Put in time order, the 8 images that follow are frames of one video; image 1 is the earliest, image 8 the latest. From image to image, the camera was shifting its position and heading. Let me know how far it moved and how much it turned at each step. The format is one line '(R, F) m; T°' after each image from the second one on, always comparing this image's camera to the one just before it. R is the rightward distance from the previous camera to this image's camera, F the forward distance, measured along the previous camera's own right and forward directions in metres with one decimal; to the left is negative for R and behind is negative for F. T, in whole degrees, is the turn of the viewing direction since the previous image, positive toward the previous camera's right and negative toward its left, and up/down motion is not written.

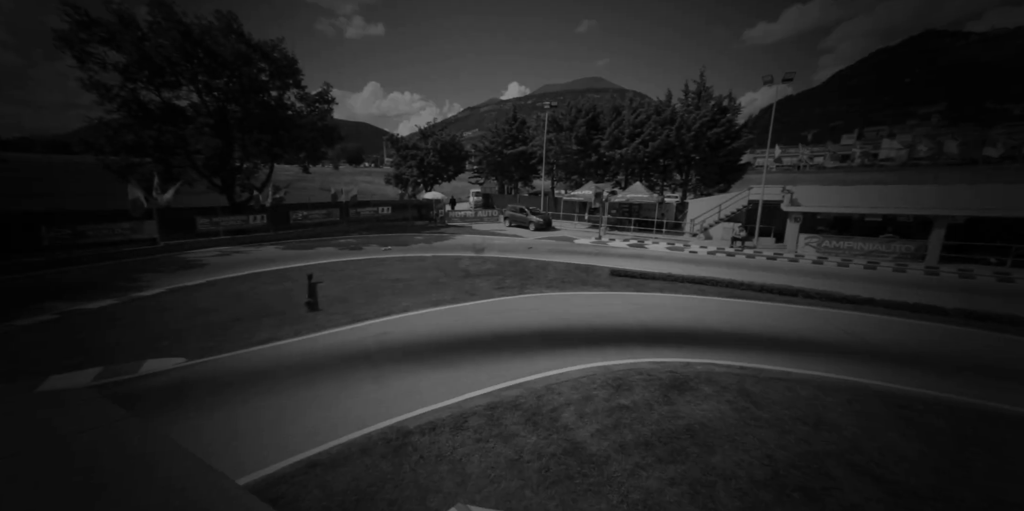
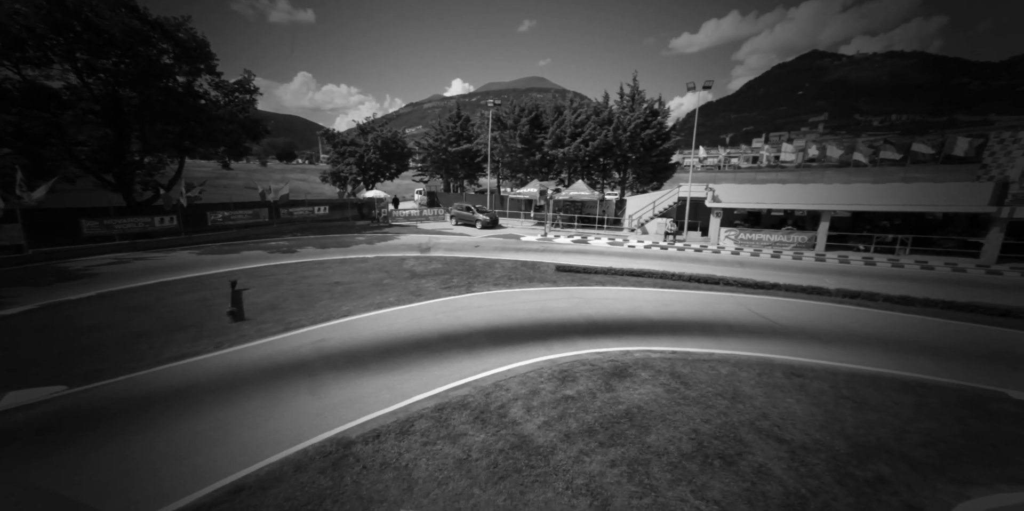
(-0.7, -0.4) m; +8°
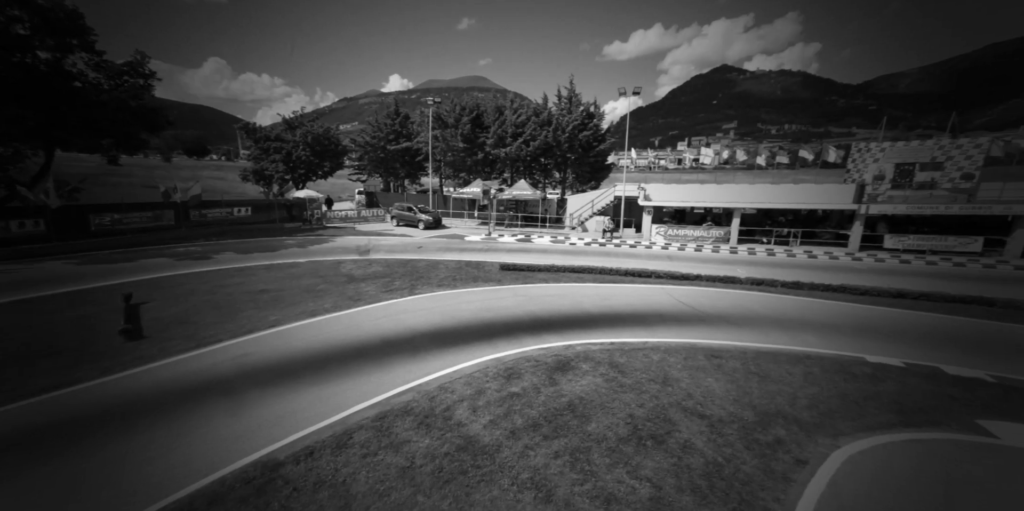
(+0.1, -0.4) m; +8°
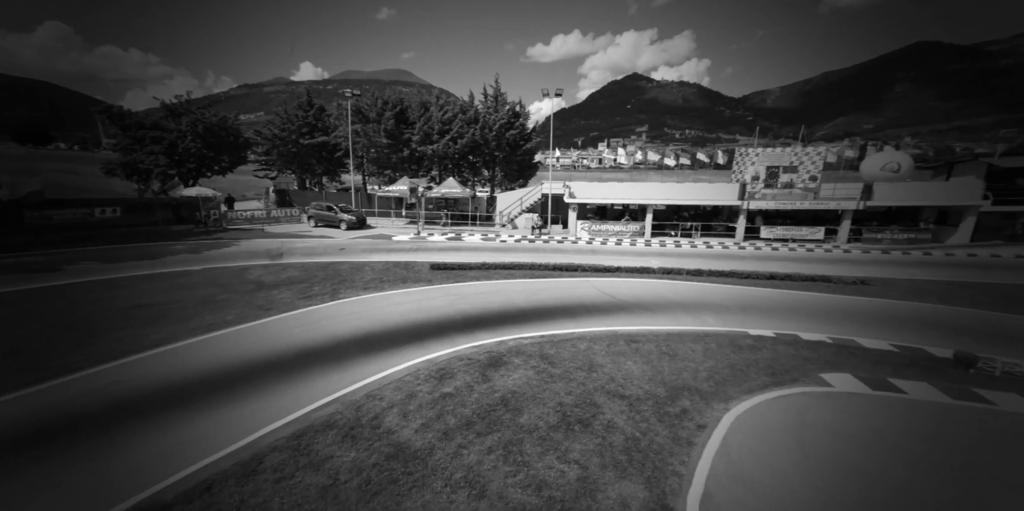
(0.0, -0.4) m; +10°
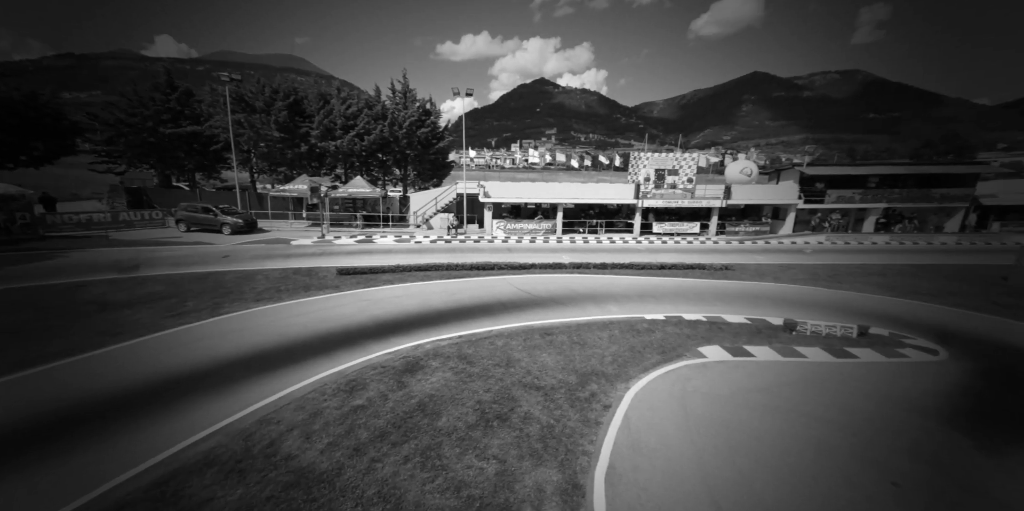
(+0.1, -0.1) m; +11°
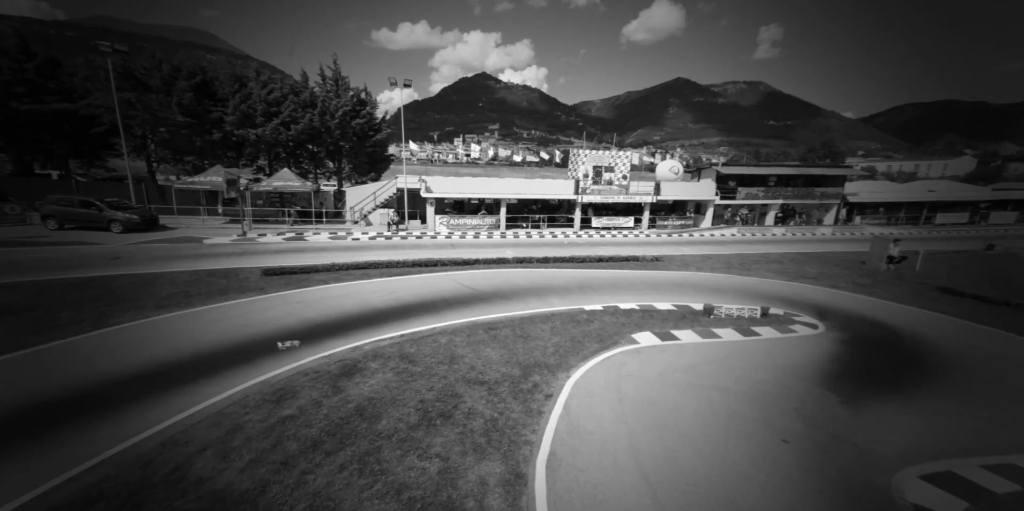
(+0.1, +0.1) m; +8°
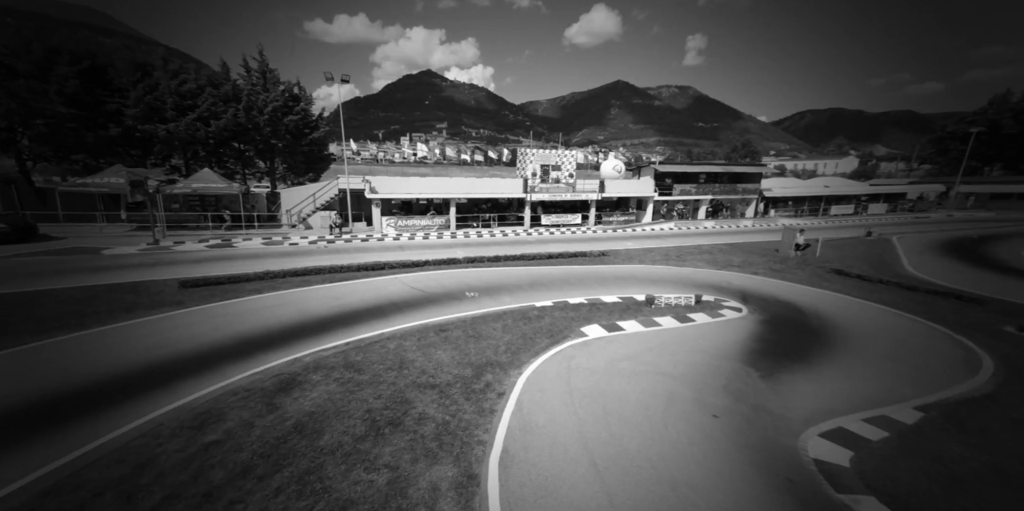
(+0.1, +0.2) m; +7°
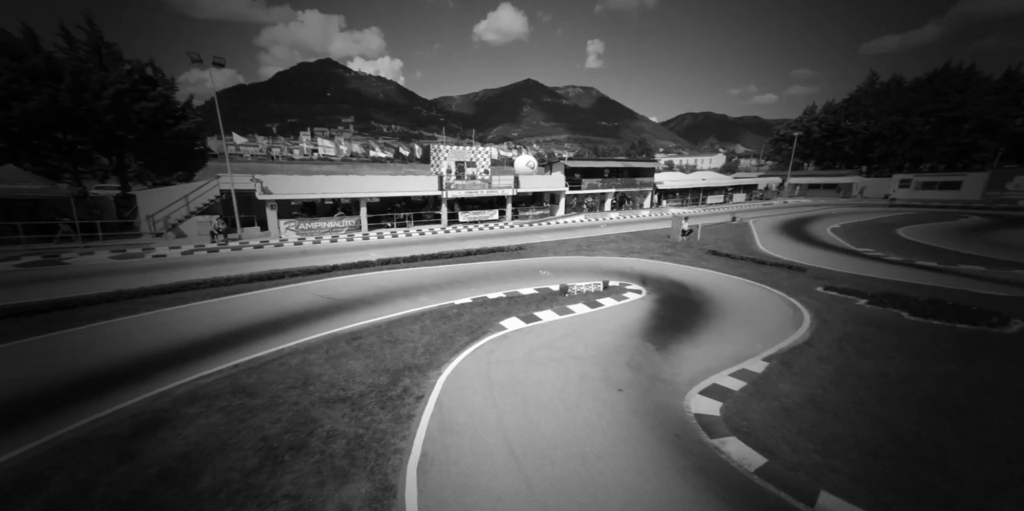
(+0.3, +0.4) m; +11°
